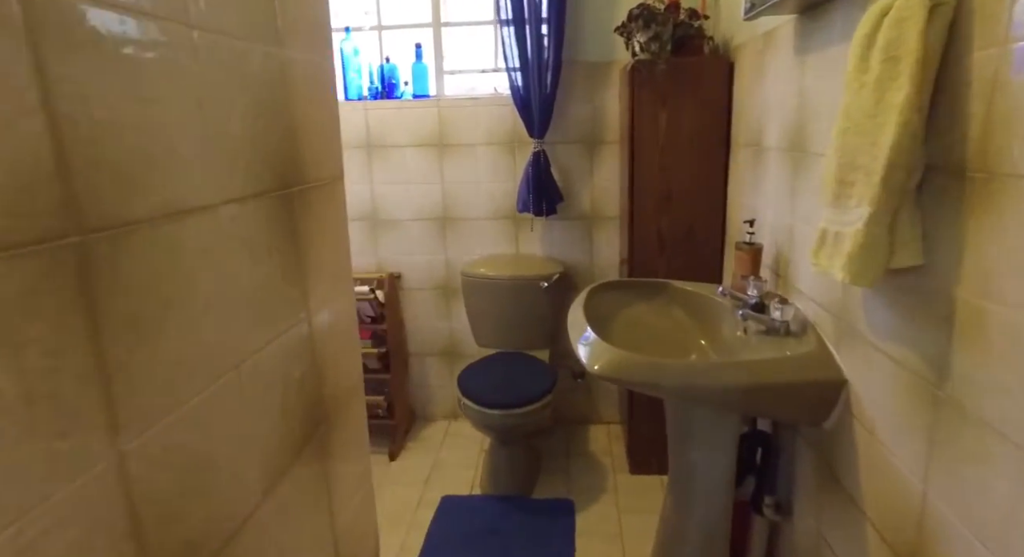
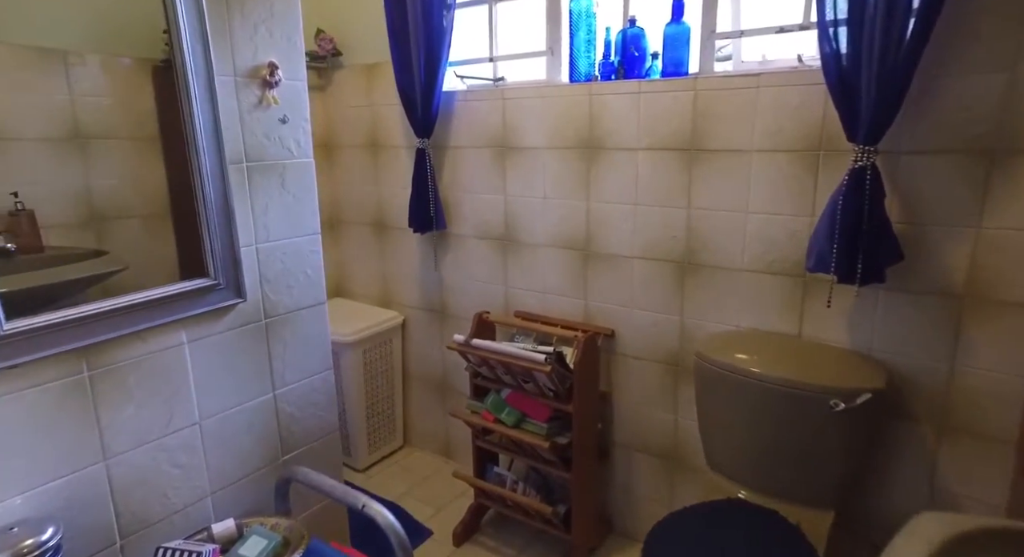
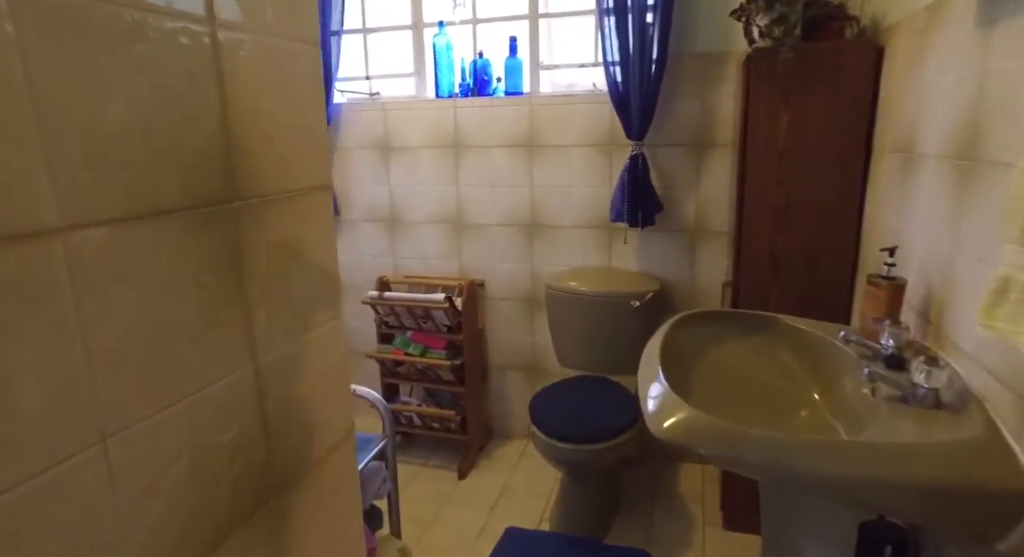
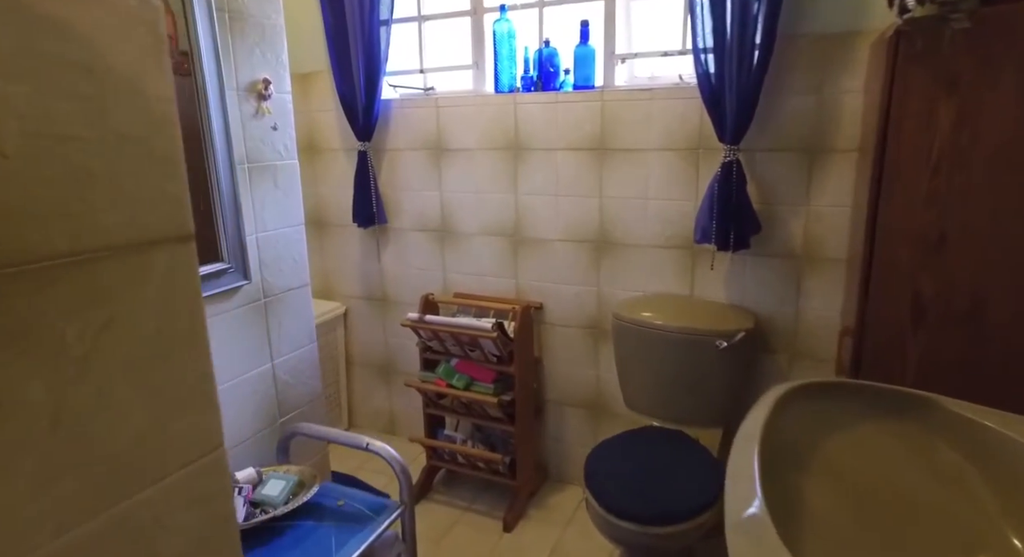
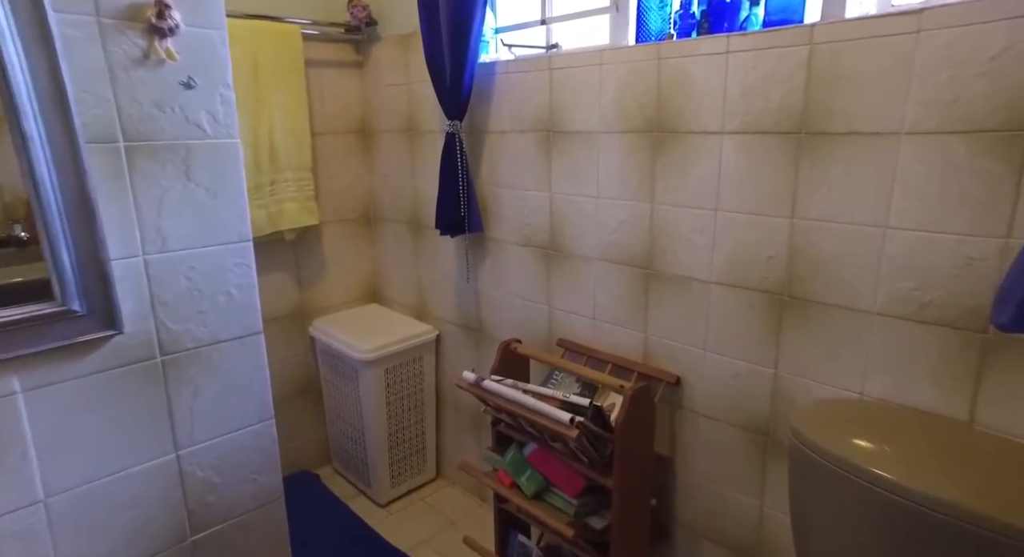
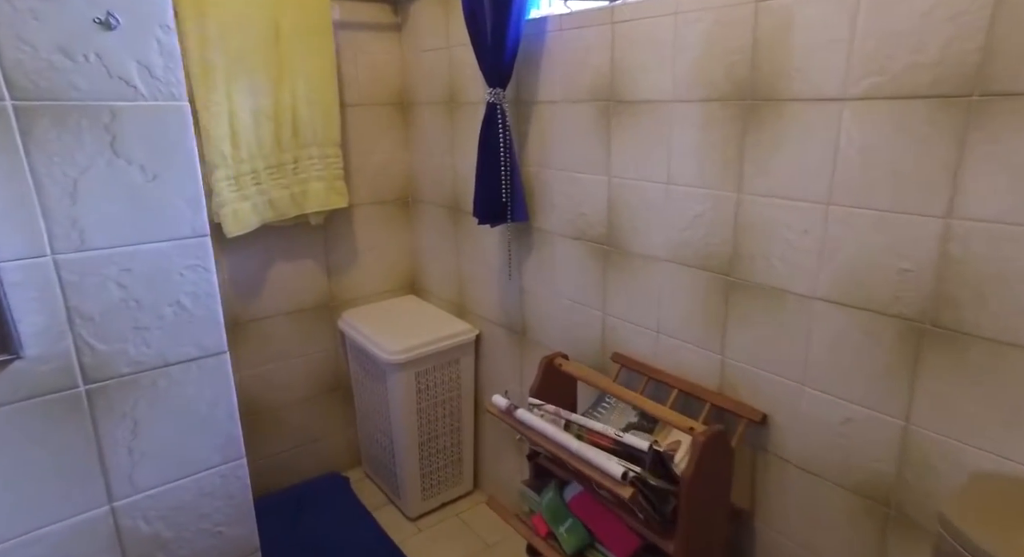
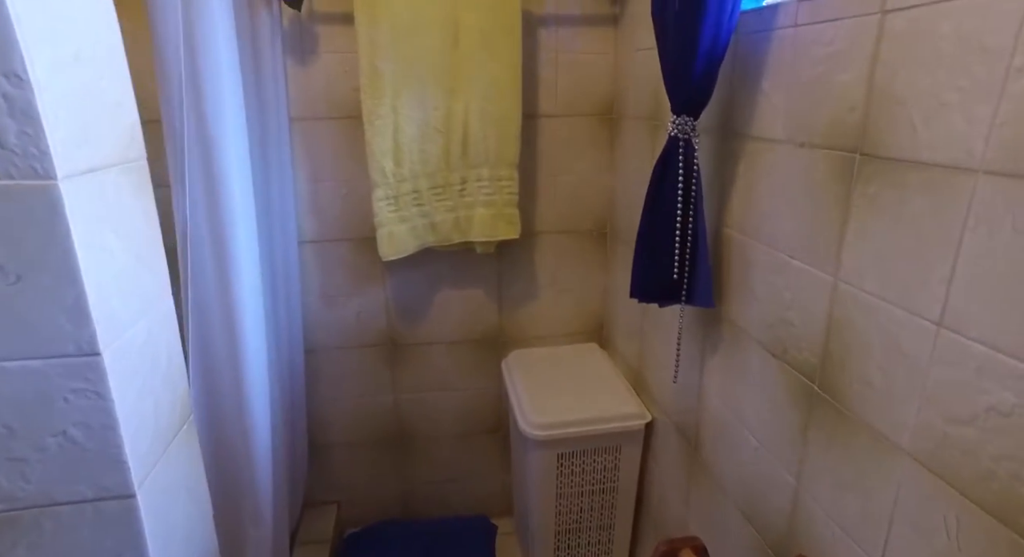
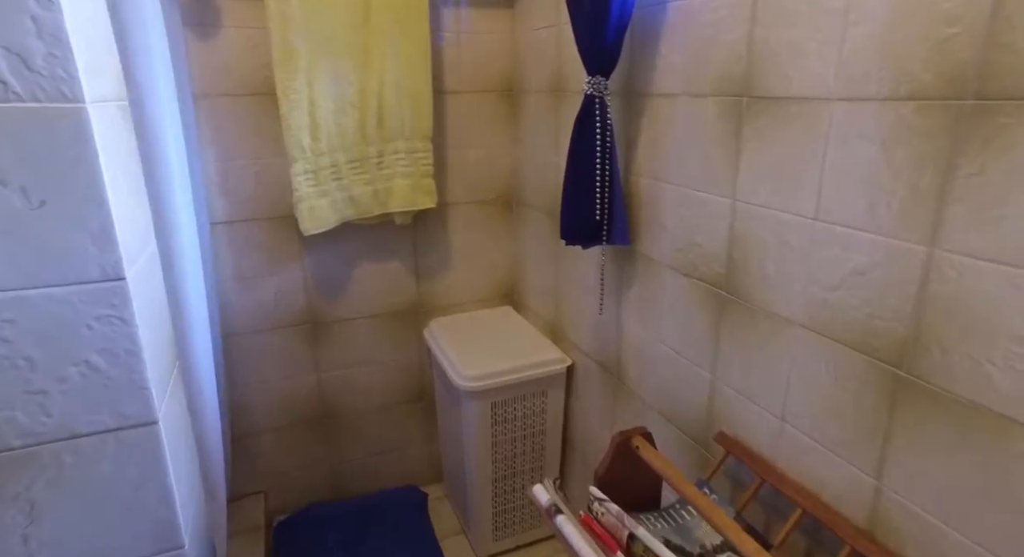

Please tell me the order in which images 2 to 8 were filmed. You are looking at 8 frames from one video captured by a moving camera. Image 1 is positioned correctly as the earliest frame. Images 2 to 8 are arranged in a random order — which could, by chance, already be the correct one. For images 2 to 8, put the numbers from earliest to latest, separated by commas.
3, 4, 2, 5, 6, 8, 7
